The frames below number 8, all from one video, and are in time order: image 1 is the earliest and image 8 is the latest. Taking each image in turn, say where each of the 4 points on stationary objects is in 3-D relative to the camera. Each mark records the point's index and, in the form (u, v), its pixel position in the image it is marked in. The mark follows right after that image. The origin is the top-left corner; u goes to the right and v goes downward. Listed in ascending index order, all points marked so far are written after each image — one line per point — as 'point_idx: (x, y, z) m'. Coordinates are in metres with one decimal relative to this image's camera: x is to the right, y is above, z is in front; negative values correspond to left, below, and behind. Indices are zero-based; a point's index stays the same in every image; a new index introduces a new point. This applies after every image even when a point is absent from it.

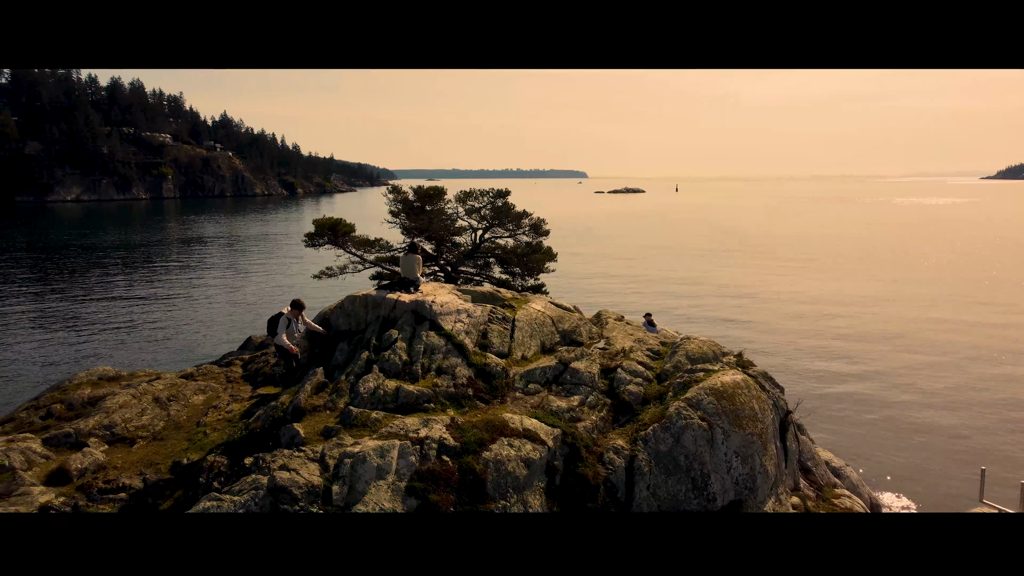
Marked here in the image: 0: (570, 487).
0: (+0.5, -1.8, +7.2) m
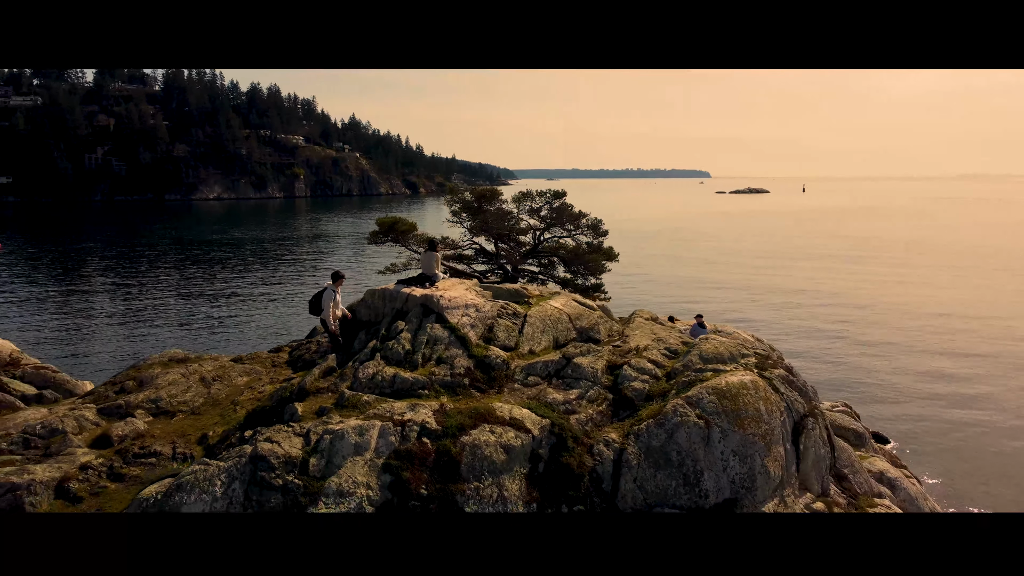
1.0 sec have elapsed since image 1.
0: (+0.4, -1.7, +7.5) m
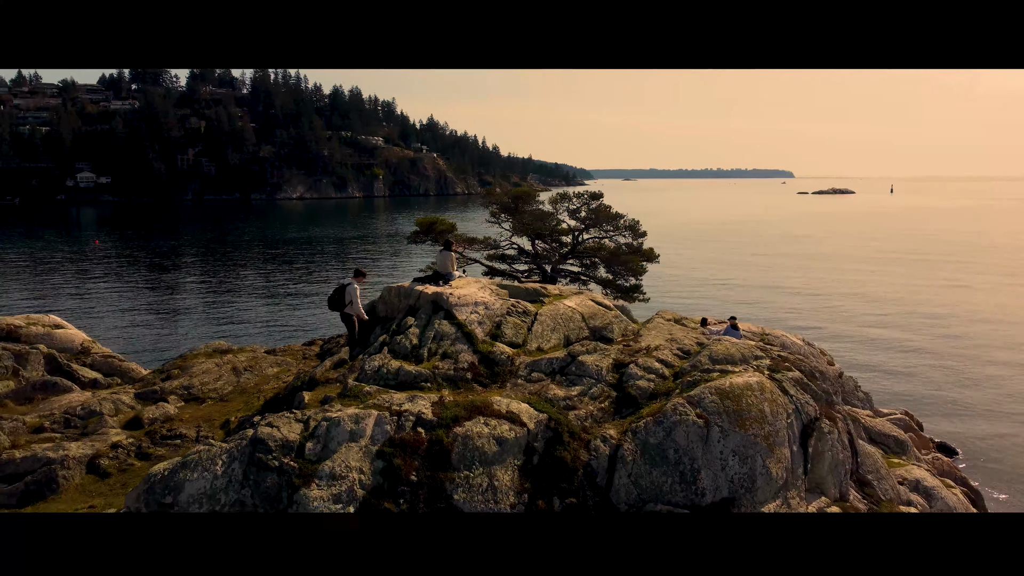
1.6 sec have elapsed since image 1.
0: (+0.3, -1.7, +7.8) m
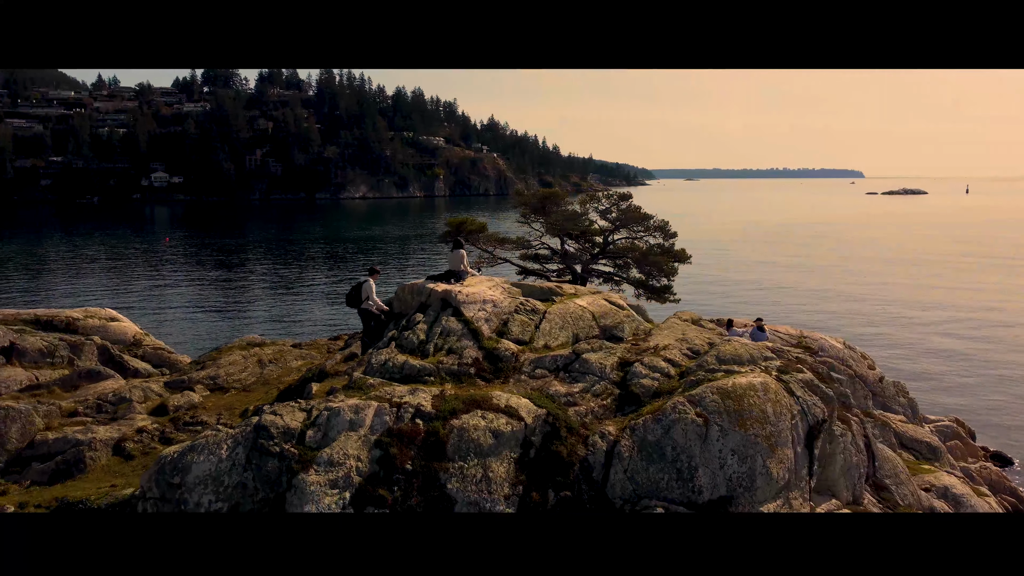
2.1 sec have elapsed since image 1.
0: (+0.3, -1.7, +8.0) m
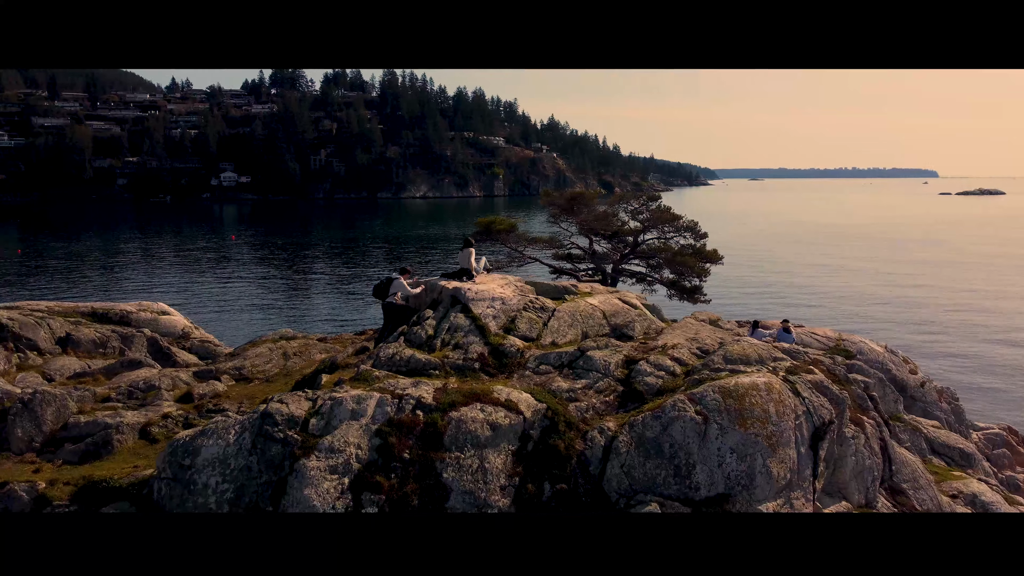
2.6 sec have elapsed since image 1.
0: (+0.3, -1.7, +8.3) m
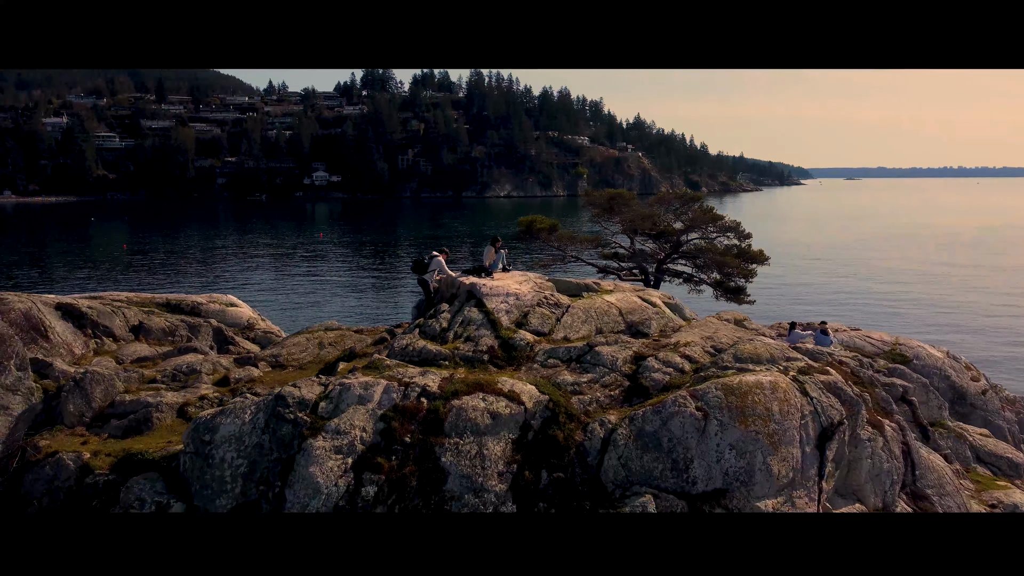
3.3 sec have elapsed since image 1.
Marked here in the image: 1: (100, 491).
0: (+0.3, -1.7, +8.6) m
1: (-4.1, -2.1, +8.2) m
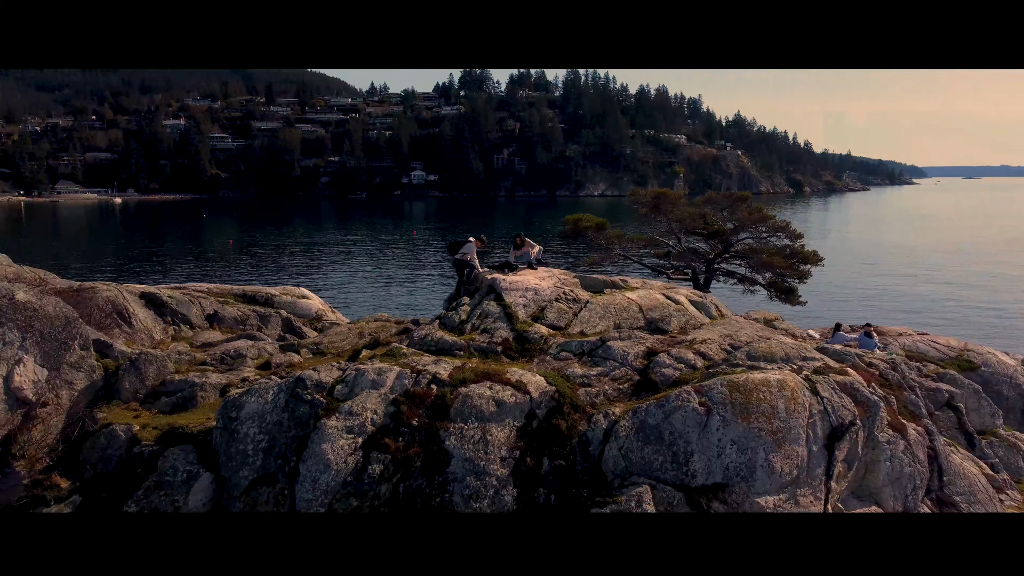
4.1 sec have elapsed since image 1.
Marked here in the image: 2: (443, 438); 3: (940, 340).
0: (+0.3, -1.6, +9.0) m
1: (-4.1, -1.9, +9.1) m
2: (-0.8, -1.6, +8.6) m
3: (+9.5, -1.1, +18.1) m
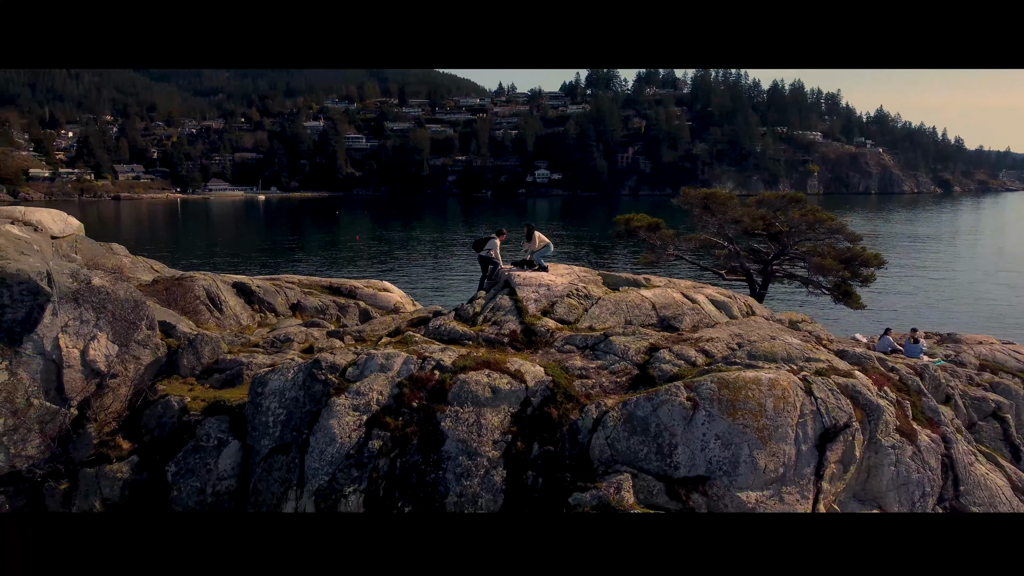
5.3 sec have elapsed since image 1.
0: (+0.3, -1.5, +9.6) m
1: (-4.1, -1.8, +10.3) m
2: (-0.9, -1.5, +9.4) m
3: (+10.8, -1.3, +17.2) m
